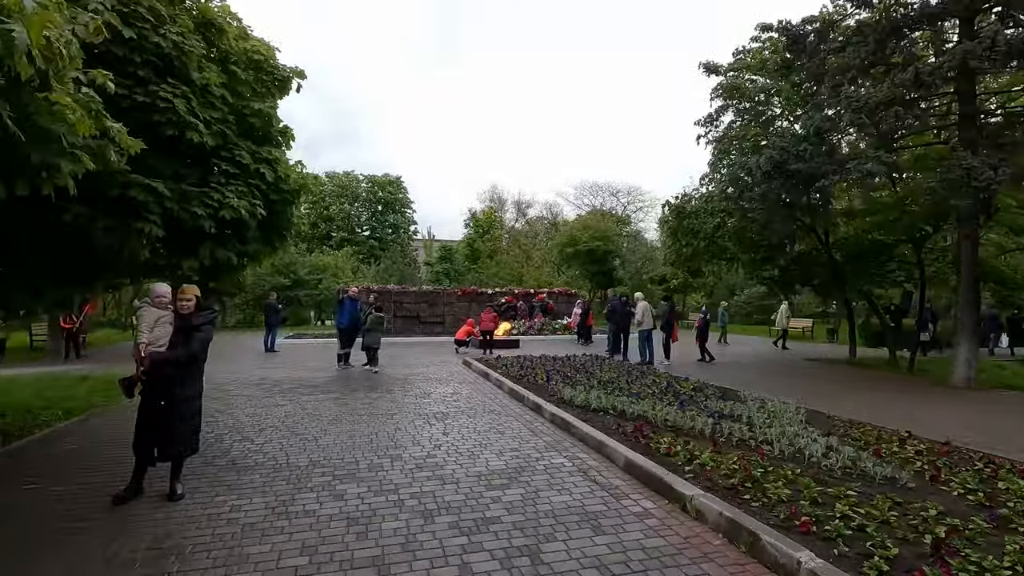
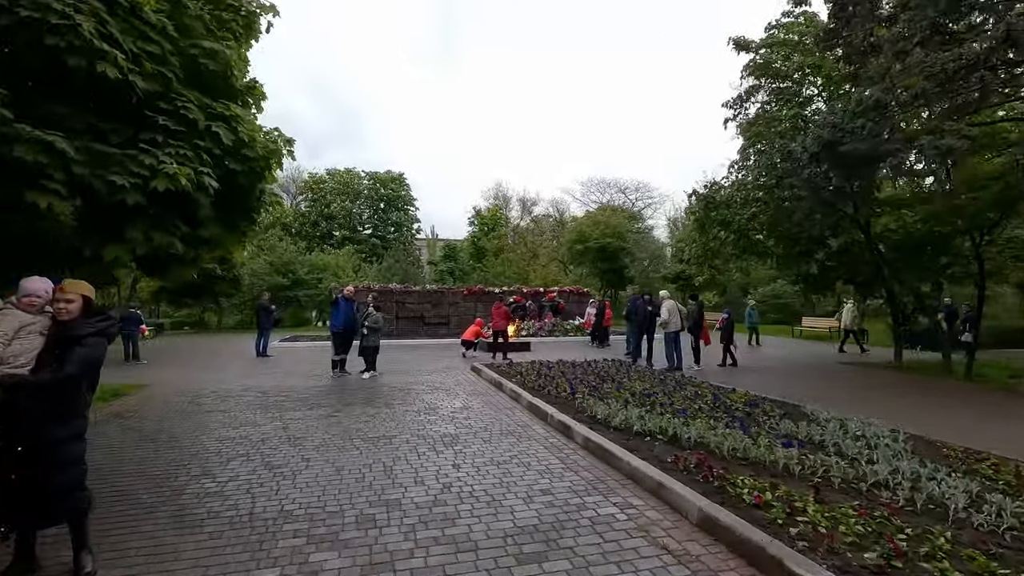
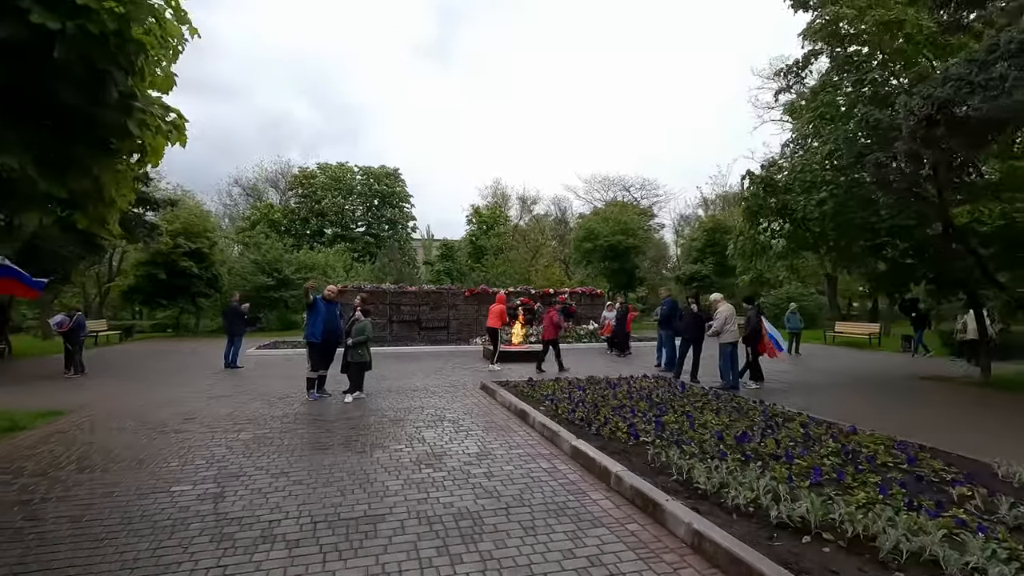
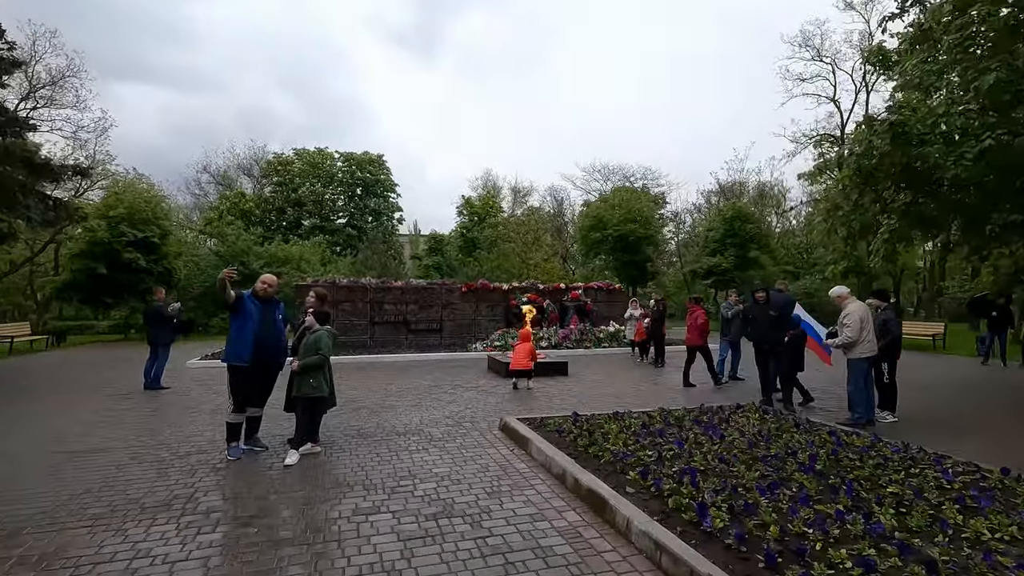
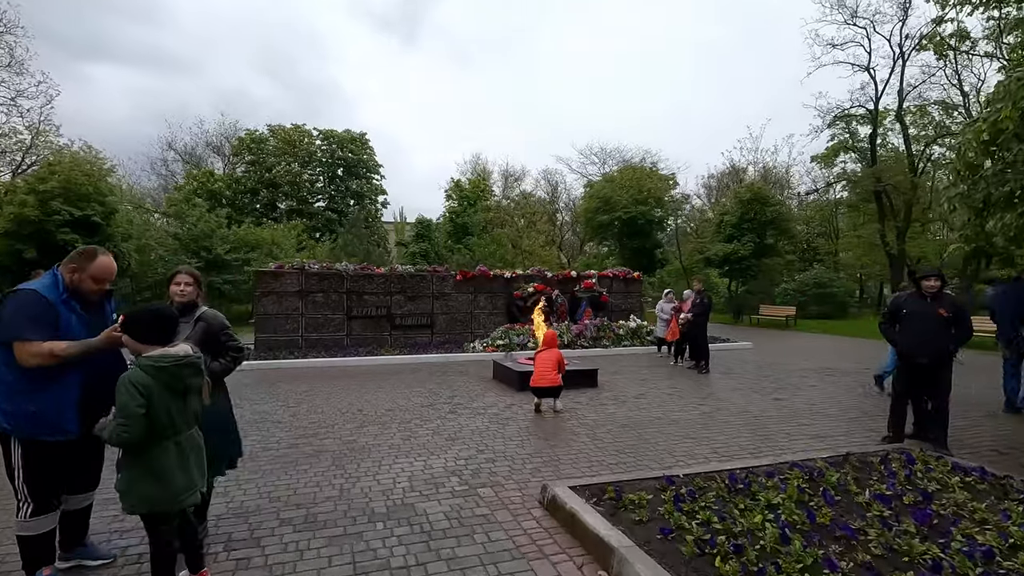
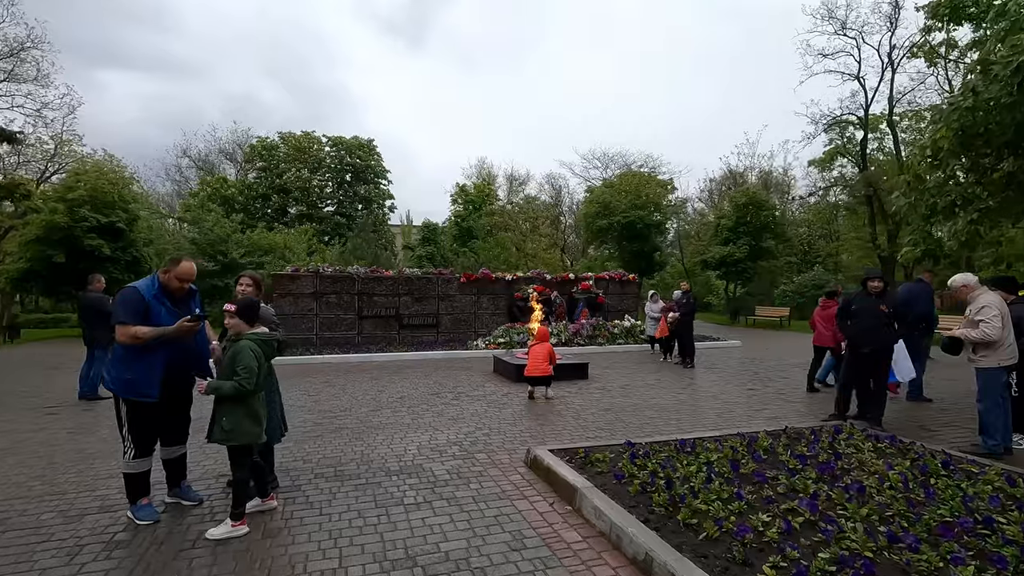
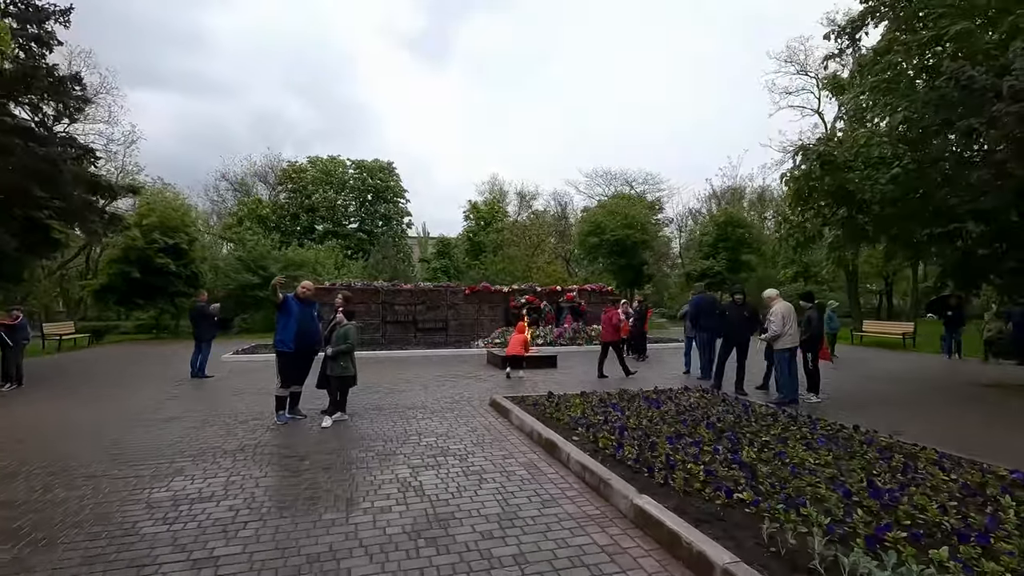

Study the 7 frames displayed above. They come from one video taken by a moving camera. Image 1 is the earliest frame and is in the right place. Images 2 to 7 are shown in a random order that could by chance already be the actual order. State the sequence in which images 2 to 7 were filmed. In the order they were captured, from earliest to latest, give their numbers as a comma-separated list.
2, 3, 7, 4, 6, 5
